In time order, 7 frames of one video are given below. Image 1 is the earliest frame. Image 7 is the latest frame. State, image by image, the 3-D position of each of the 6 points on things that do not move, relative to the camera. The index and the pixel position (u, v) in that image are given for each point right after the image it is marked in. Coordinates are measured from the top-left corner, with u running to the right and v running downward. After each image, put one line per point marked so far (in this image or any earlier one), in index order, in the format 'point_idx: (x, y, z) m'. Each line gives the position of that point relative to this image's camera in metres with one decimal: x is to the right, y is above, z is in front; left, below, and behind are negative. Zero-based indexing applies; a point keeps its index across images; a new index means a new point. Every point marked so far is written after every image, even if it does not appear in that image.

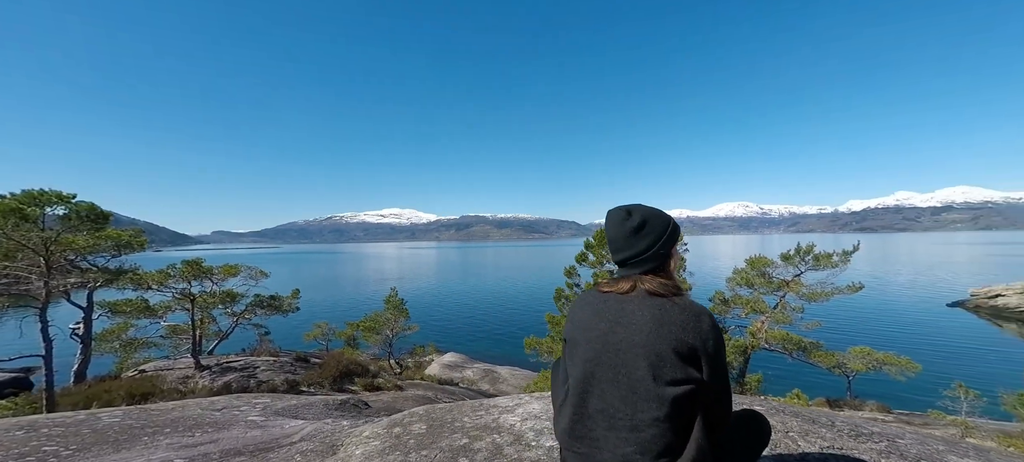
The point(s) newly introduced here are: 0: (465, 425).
0: (-0.6, -2.2, +4.2) m
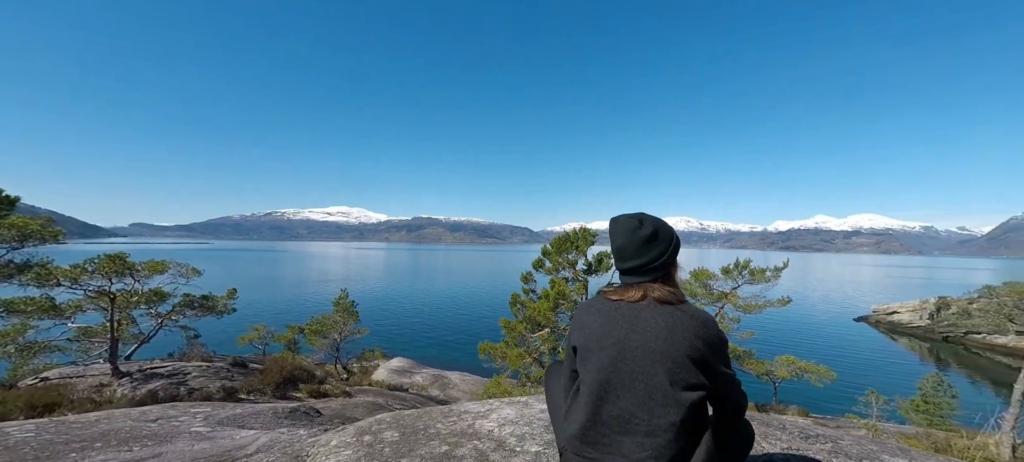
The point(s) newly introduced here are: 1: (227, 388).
0: (-0.8, -2.2, +4.1) m
1: (-10.5, -5.7, +13.5) m
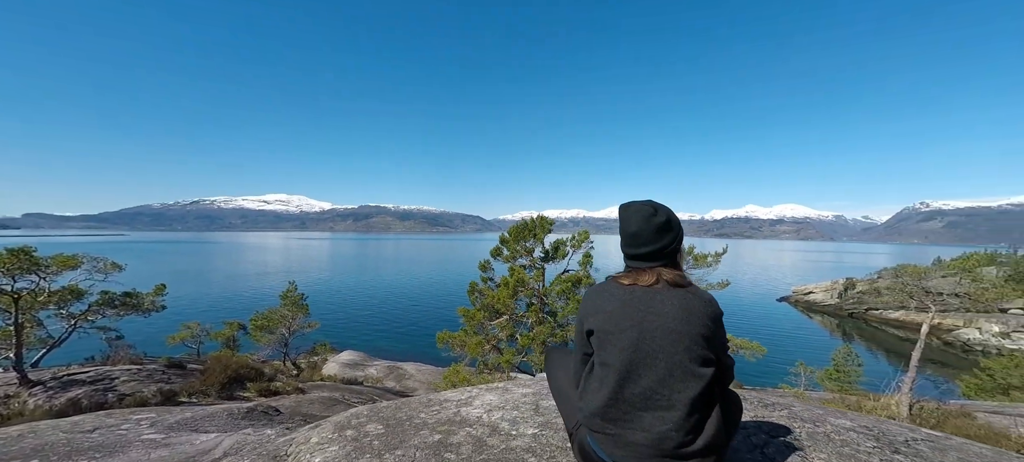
0: (-1.0, -2.1, +4.1) m
1: (-11.7, -5.3, +12.3) m
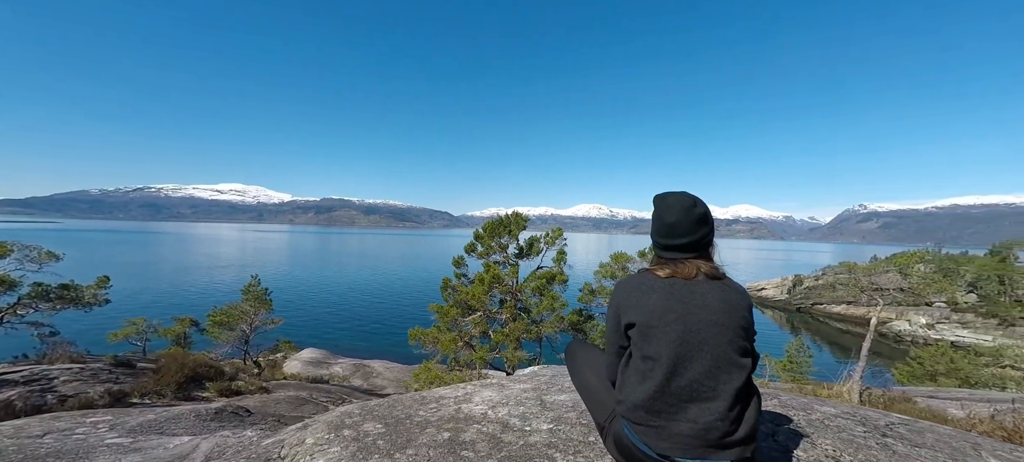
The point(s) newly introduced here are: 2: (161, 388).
0: (-0.9, -2.0, +4.0) m
1: (-12.3, -5.0, +11.4) m
2: (-13.9, -6.3, +14.6) m
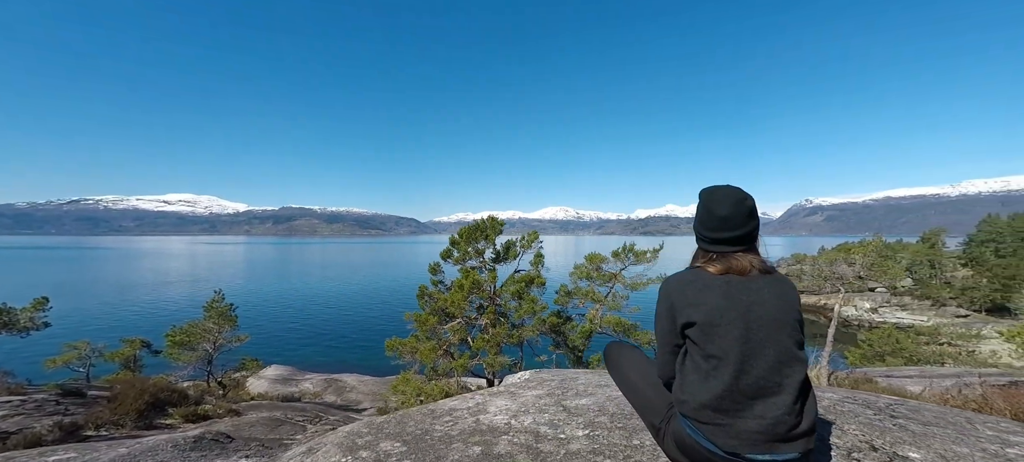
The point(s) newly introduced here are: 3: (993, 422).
0: (-0.7, -2.1, +3.8) m
1: (-12.5, -5.6, +10.4) m
2: (-14.3, -6.9, +13.4) m
3: (+4.9, -1.9, +3.7) m
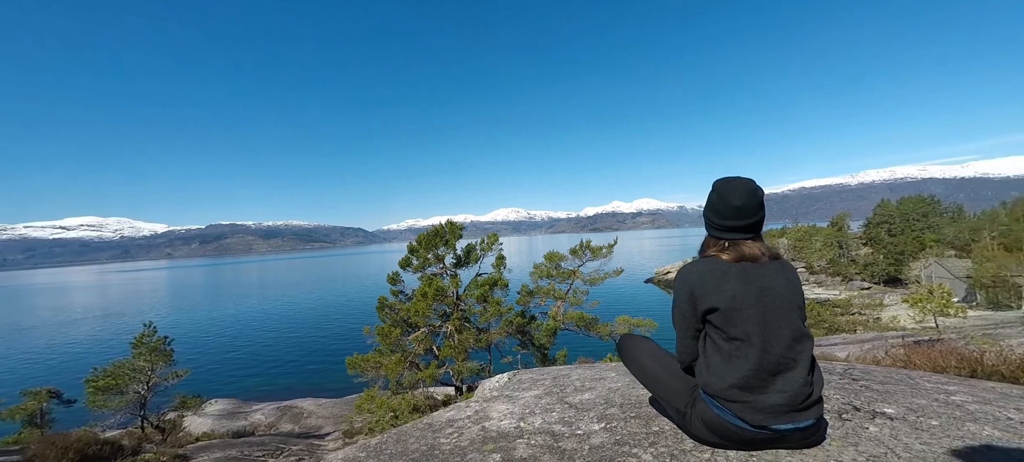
0: (-0.6, -2.2, +3.8) m
1: (-12.8, -6.5, +8.8) m
2: (-14.9, -7.9, +11.6) m
3: (+4.9, -1.7, +4.3) m
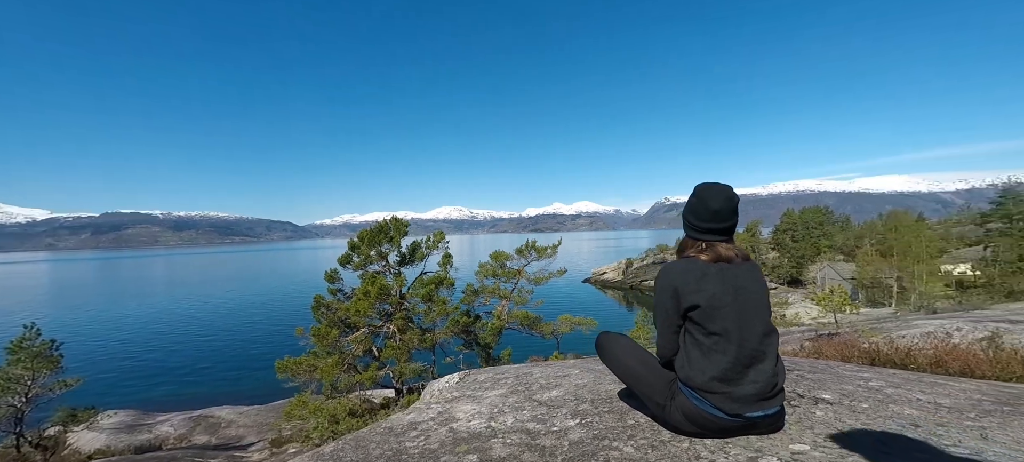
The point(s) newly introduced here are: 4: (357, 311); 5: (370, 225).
0: (-0.9, -2.2, +3.6) m
1: (-13.8, -6.1, +6.9) m
2: (-16.3, -7.5, +9.3) m
3: (+4.5, -1.8, +5.0) m
4: (-6.8, -3.8, +17.4) m
5: (-7.0, +0.3, +20.0) m
